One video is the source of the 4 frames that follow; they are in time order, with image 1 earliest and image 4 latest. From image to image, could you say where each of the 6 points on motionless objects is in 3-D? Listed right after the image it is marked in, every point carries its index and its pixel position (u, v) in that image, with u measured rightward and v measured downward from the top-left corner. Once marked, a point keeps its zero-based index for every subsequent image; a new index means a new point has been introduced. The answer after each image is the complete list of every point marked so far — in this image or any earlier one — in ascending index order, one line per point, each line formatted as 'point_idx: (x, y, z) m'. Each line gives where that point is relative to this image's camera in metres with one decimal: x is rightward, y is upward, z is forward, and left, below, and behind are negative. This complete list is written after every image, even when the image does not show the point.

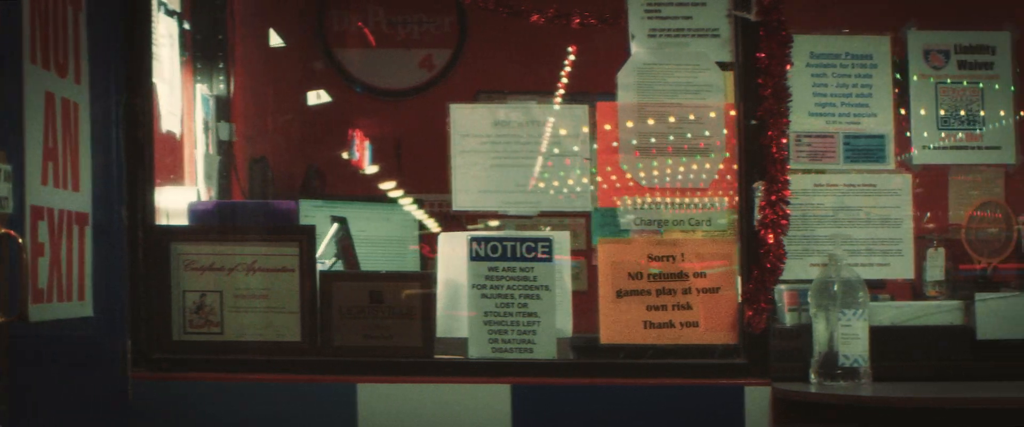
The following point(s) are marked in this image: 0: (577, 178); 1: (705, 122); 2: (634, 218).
0: (+0.2, +0.1, +2.4) m
1: (+0.4, +0.2, +2.4) m
2: (+0.3, 0.0, +2.4) m
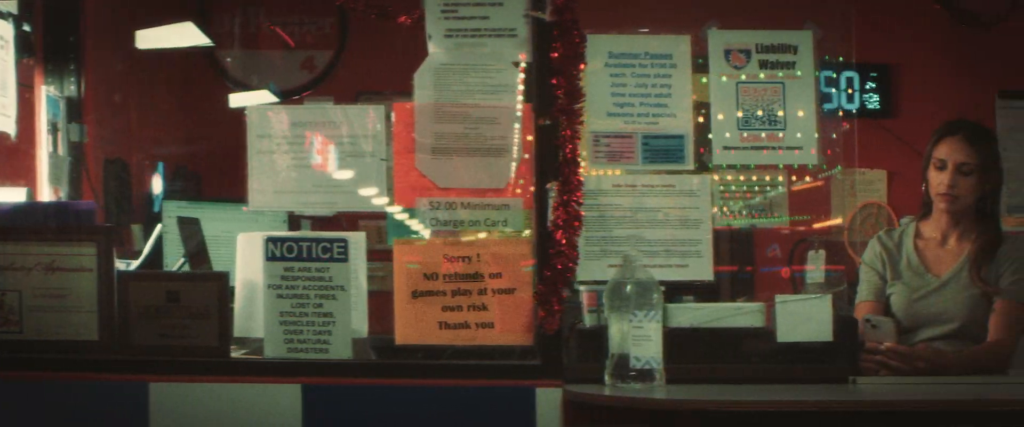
0: (-0.3, +0.1, +2.4) m
1: (0.0, +0.2, +2.4) m
2: (-0.2, 0.0, +2.4) m
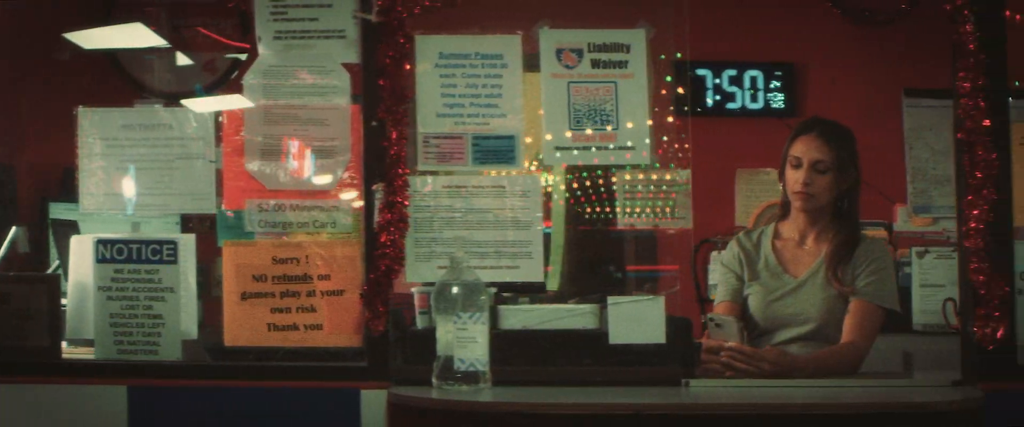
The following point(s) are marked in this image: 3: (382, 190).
0: (-0.7, +0.1, +2.4) m
1: (-0.4, +0.2, +2.4) m
2: (-0.6, 0.0, +2.4) m
3: (-0.3, +0.1, +2.3) m
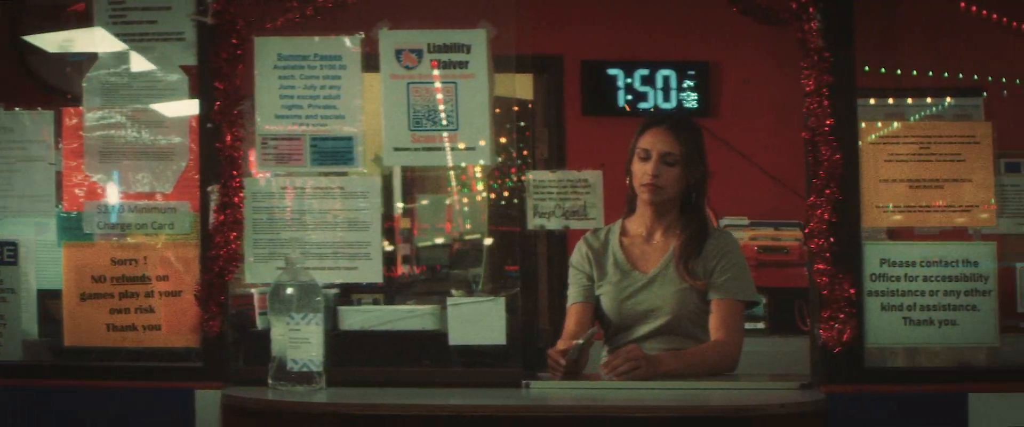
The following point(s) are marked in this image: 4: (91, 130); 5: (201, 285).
0: (-1.1, +0.1, +2.4) m
1: (-0.8, +0.2, +2.4) m
2: (-1.0, 0.0, +2.4) m
3: (-0.7, +0.1, +2.3) m
4: (-1.0, +0.2, +2.4) m
5: (-0.7, -0.2, +2.4) m
